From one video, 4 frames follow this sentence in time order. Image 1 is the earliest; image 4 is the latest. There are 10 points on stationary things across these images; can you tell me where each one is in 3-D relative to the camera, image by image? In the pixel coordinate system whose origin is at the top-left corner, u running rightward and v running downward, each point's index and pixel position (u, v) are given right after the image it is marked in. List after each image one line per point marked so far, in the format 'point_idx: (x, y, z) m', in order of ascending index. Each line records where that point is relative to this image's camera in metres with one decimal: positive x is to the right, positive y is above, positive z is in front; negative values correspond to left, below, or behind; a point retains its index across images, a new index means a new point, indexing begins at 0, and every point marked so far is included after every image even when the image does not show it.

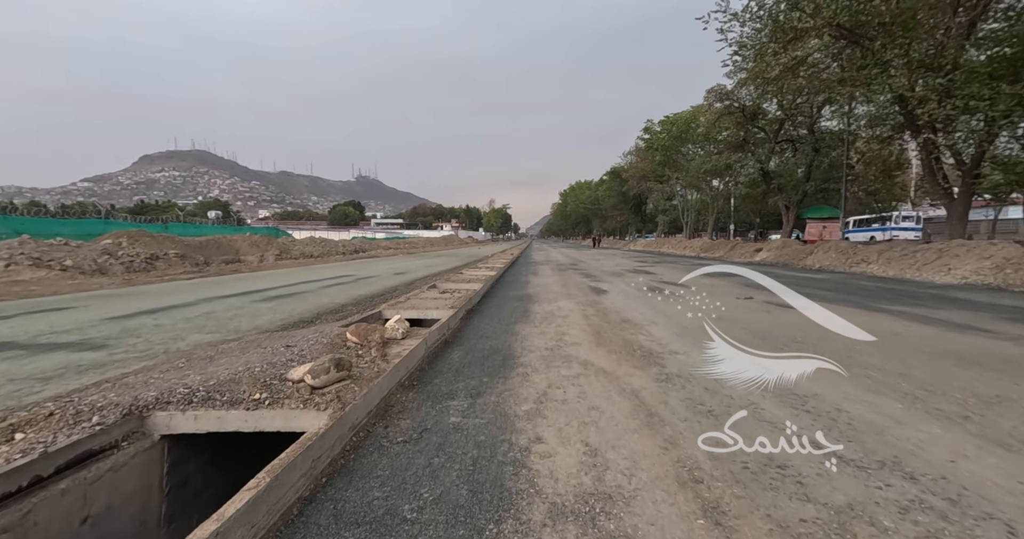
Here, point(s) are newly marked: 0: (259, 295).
0: (-5.7, -0.6, +9.3) m
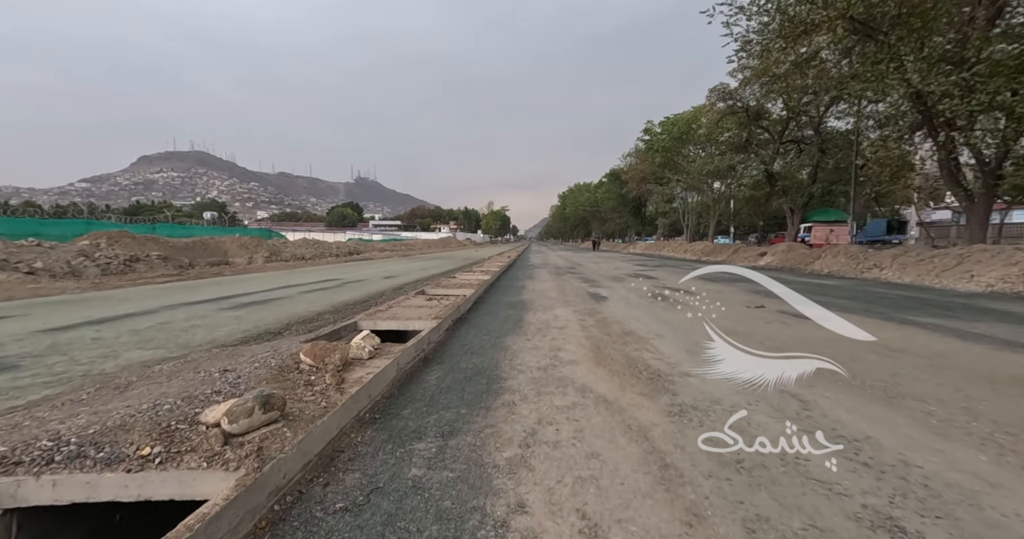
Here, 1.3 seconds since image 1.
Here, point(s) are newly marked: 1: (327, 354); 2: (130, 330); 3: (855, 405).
0: (-5.8, -0.7, +8.5) m
1: (-1.7, -0.8, +3.9) m
2: (-5.4, -0.8, +5.8) m
3: (+2.9, -1.1, +3.4) m
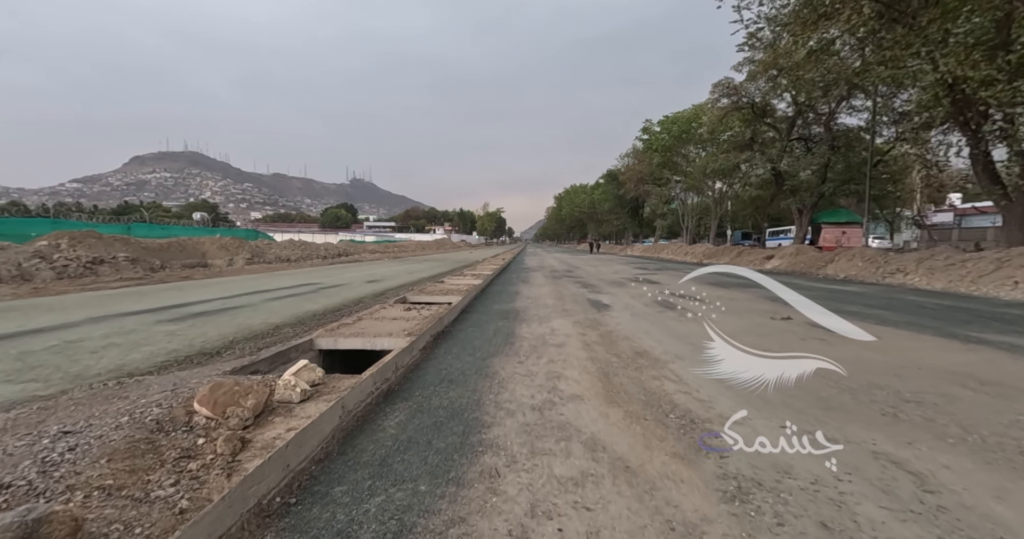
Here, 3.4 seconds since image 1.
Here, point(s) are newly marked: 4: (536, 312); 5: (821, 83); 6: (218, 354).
0: (-6.0, -0.8, +7.4) m
1: (-1.9, -0.9, +2.8) m
2: (-5.5, -0.9, +4.6) m
3: (+2.7, -1.2, +2.3) m
4: (+0.5, -0.9, +9.1) m
5: (+11.8, +7.1, +15.9) m
6: (-3.6, -1.0, +5.1) m
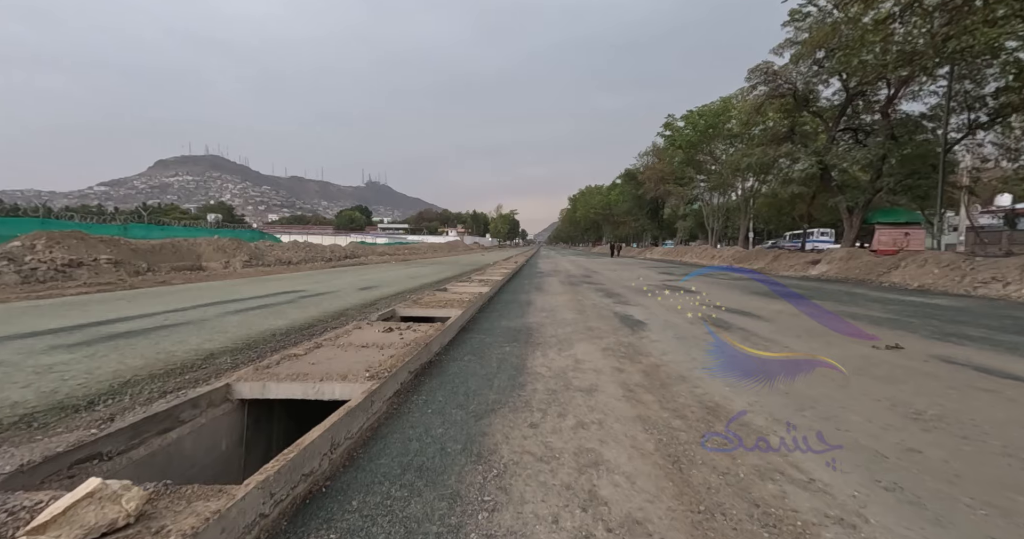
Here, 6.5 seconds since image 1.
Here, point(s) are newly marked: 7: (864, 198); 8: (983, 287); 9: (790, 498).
0: (-5.8, -0.9, +5.7) m
1: (-1.9, -1.0, +1.0) m
2: (-5.4, -1.0, +3.0) m
3: (+2.7, -1.3, +0.4) m
4: (+0.7, -1.1, +7.2) m
5: (+12.3, +6.9, +13.7) m
6: (-3.5, -1.1, +3.4) m
7: (+15.2, +3.1, +18.0) m
8: (+11.5, -0.4, +10.1) m
9: (+1.6, -1.3, +2.5) m
